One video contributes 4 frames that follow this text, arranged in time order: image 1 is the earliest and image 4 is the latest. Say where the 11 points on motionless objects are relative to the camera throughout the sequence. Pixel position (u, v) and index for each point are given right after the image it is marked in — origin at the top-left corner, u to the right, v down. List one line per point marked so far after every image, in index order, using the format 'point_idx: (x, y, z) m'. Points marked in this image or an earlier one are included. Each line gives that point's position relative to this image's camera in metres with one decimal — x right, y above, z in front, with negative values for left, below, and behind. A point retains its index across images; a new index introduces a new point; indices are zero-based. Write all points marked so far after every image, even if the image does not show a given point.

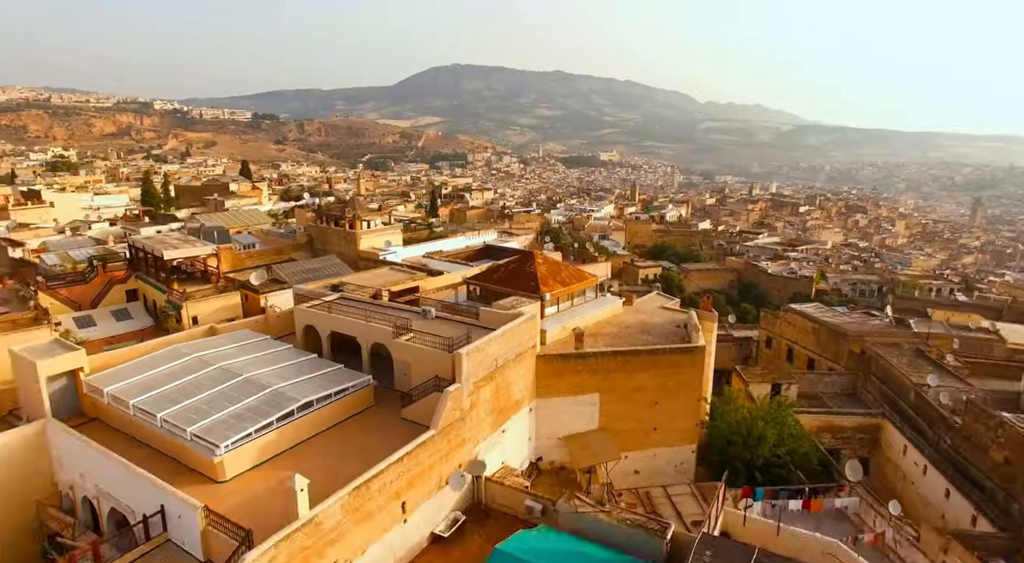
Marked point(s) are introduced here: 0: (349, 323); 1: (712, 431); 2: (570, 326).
0: (-3.1, -0.8, +12.3) m
1: (+4.2, -3.2, +13.5) m
2: (+1.3, -1.1, +14.5) m
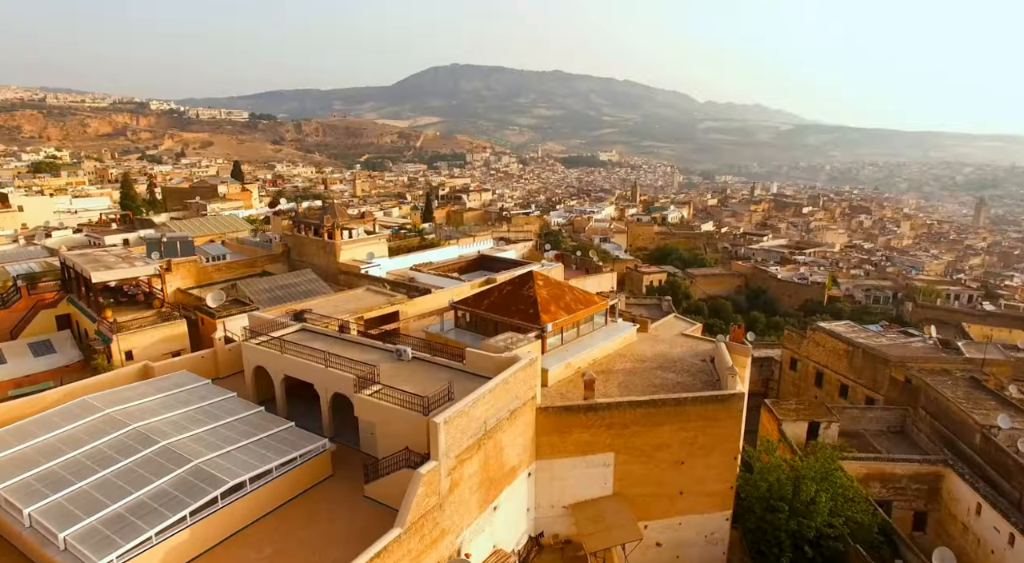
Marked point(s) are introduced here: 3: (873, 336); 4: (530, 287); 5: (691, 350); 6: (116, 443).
0: (-3.2, -1.3, +9.9) m
1: (+4.1, -3.7, +11.2) m
2: (+1.2, -1.6, +12.2) m
3: (+11.0, -1.7, +19.5) m
4: (+0.4, -0.1, +13.0) m
5: (+3.8, -1.5, +13.5) m
6: (-5.0, -2.1, +8.2) m
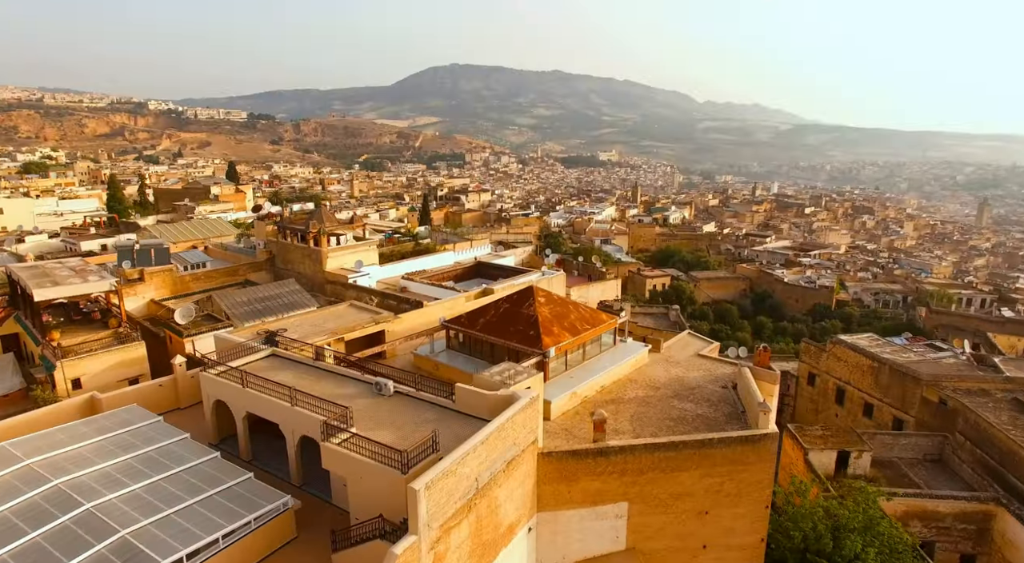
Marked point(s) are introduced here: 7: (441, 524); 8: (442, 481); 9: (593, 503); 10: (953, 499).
0: (-3.2, -1.6, +8.5) m
1: (+4.1, -4.0, +9.8) m
2: (+1.2, -1.9, +10.8) m
3: (+11.0, -2.0, +18.1) m
4: (+0.3, -0.4, +11.6) m
5: (+3.7, -1.8, +12.1) m
6: (-5.1, -2.4, +6.8) m
7: (-0.7, -2.4, +6.4) m
8: (-0.7, -2.0, +6.4) m
9: (+1.1, -3.0, +8.6) m
10: (+8.1, -4.0, +11.8) m
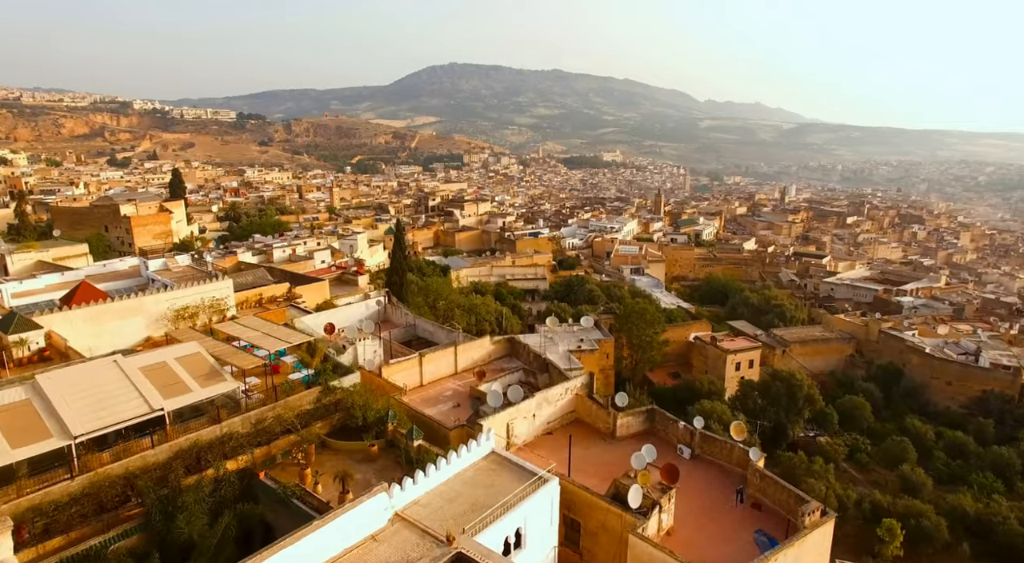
0: (-2.6, -5.5, -8.0) m
1: (+4.7, -7.8, -6.7) m
2: (+1.8, -5.8, -5.7) m
3: (+11.6, -5.8, +1.6) m
4: (+1.0, -4.3, -4.9) m
5: (+4.4, -5.6, -4.4) m
6: (-4.4, -6.3, -9.7) m
7: (-0.1, -6.3, -10.1) m
8: (-0.1, -5.9, -10.1) m
9: (+1.7, -6.9, -7.9) m
10: (+8.8, -7.9, -4.7) m
